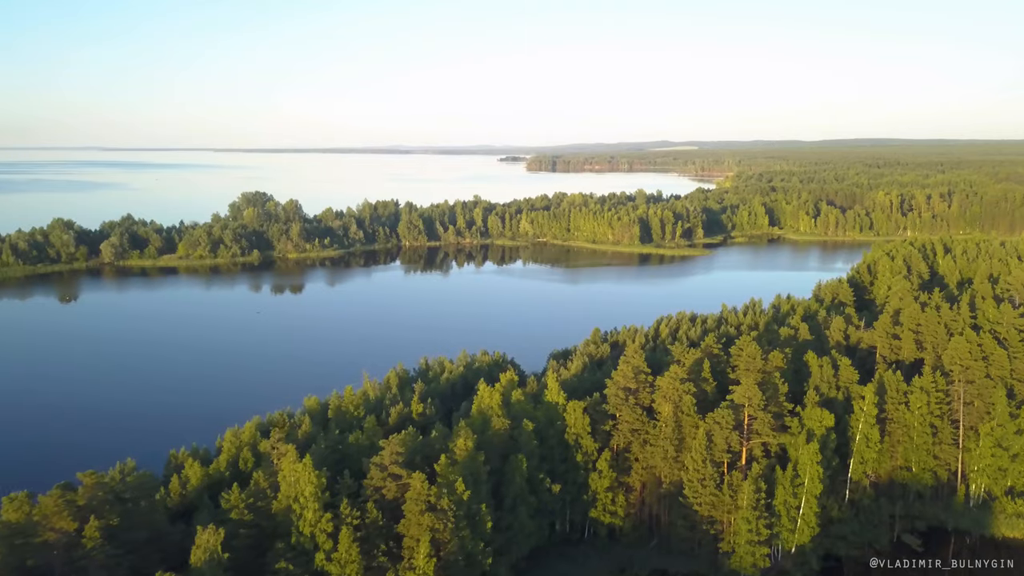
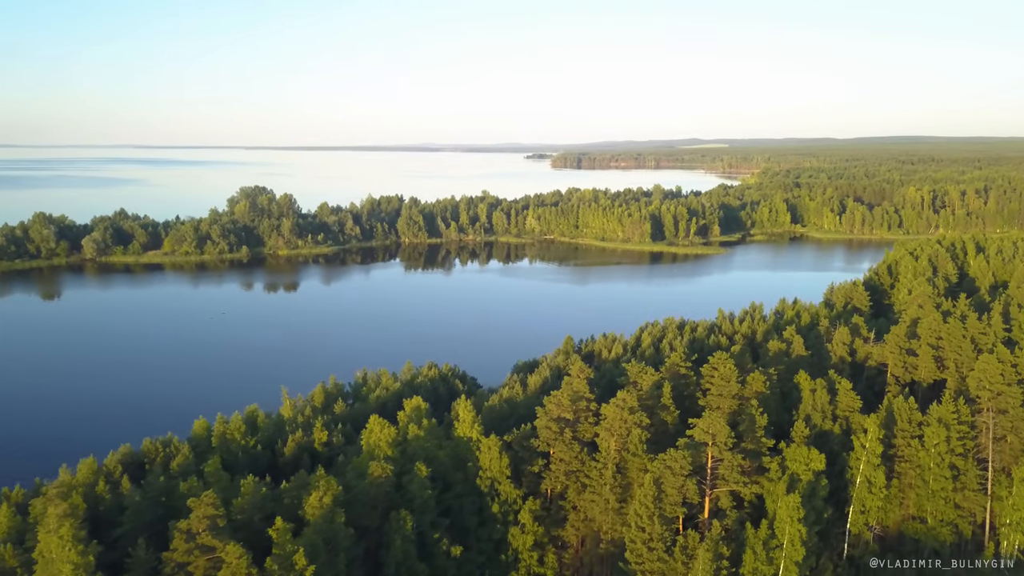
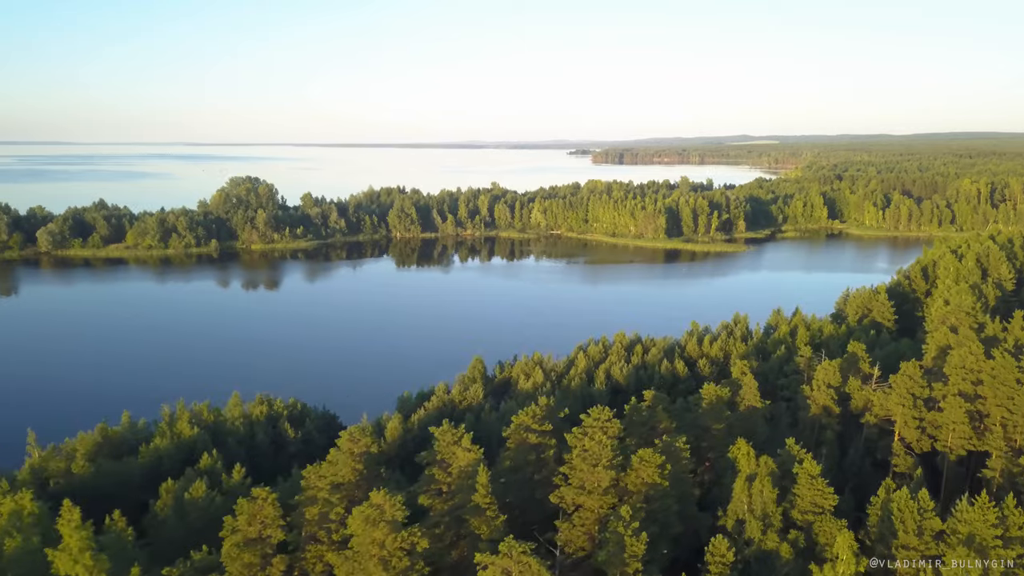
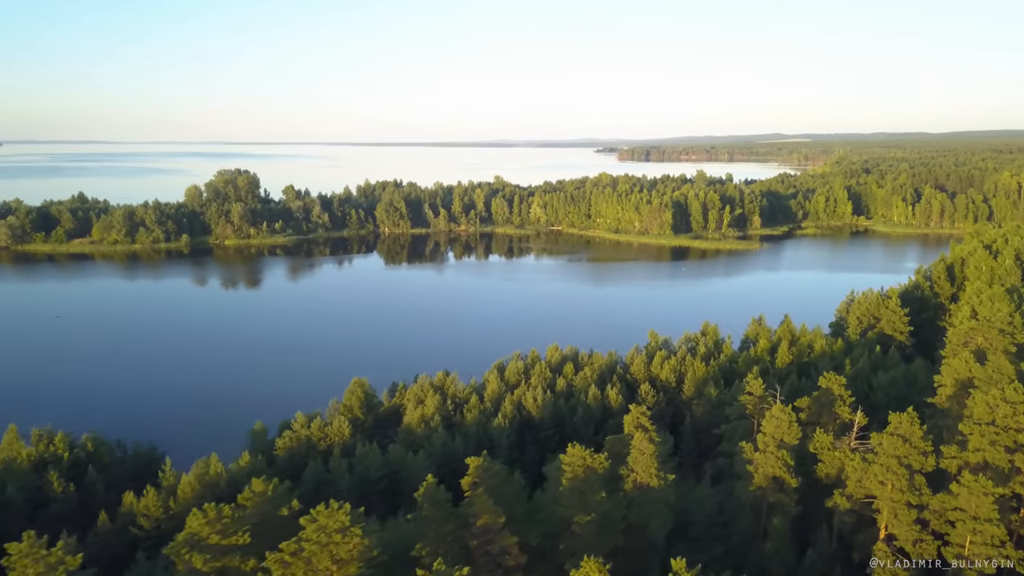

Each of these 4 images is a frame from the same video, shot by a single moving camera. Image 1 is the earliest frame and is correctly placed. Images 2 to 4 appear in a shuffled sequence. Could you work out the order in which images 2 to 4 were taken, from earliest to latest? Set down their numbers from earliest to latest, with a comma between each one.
2, 3, 4
